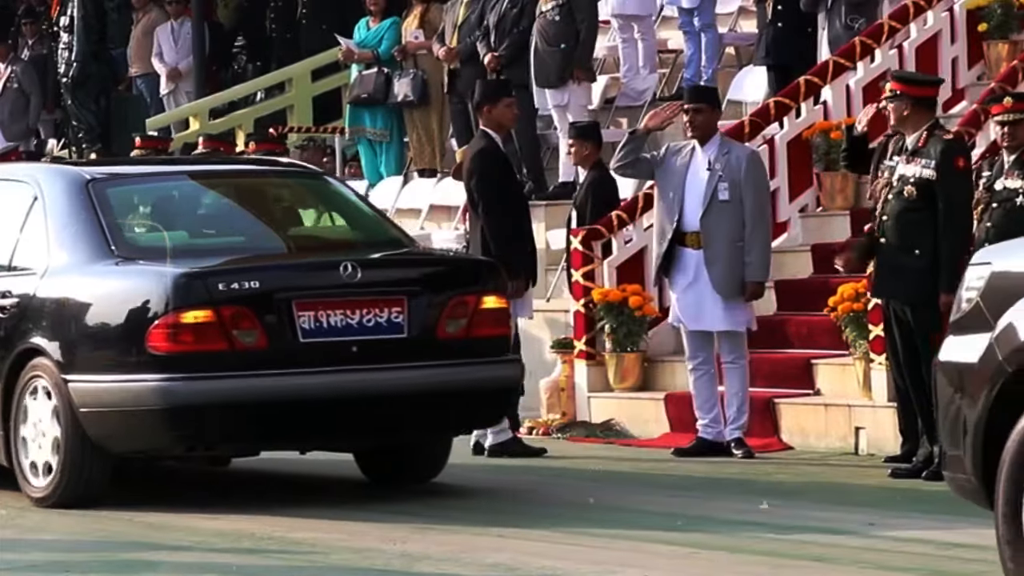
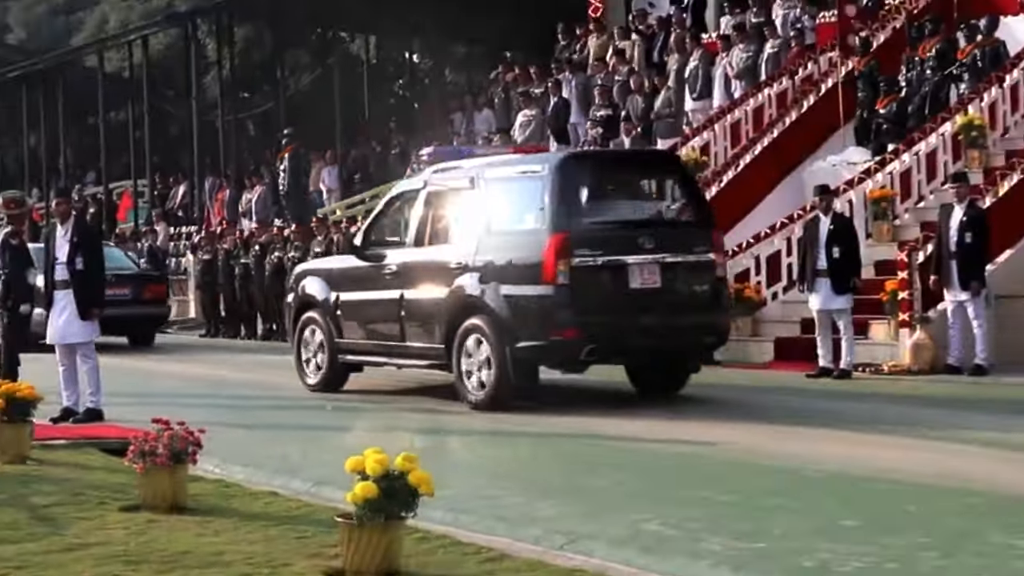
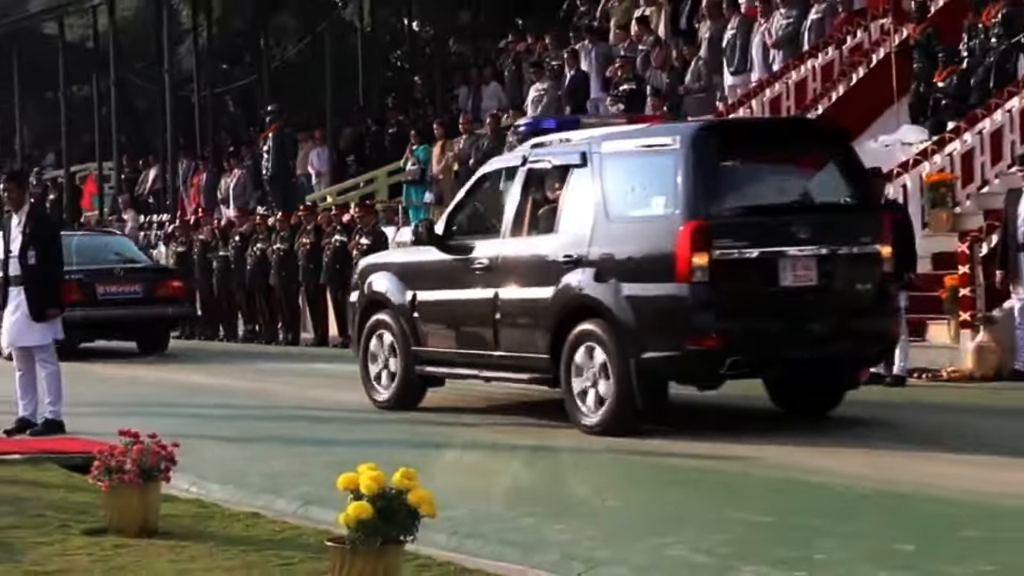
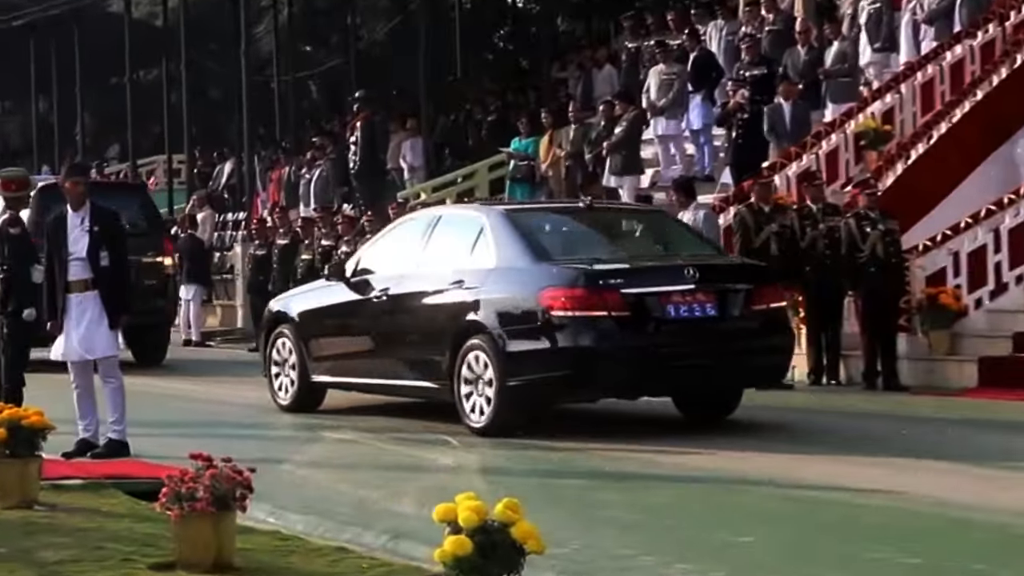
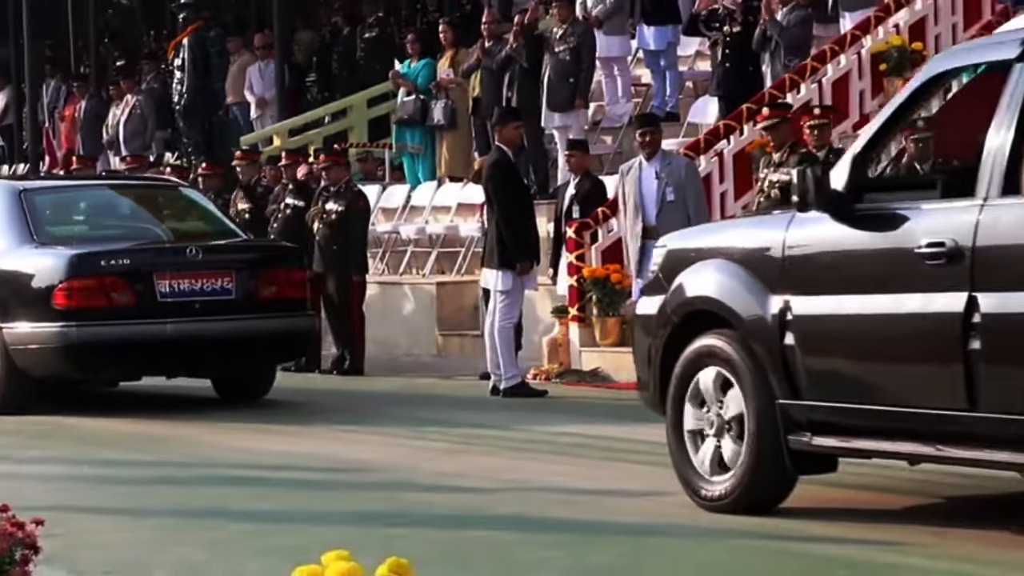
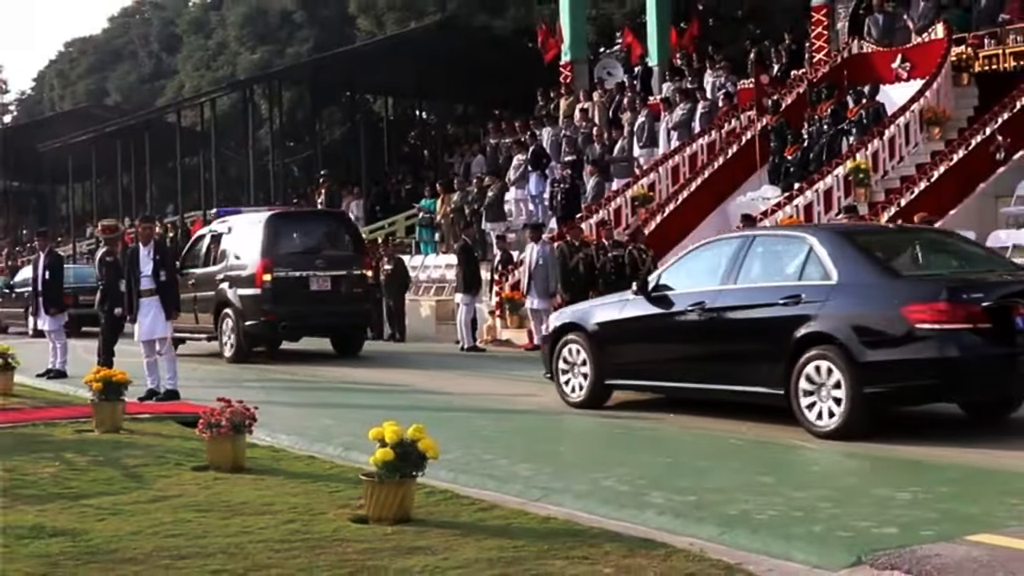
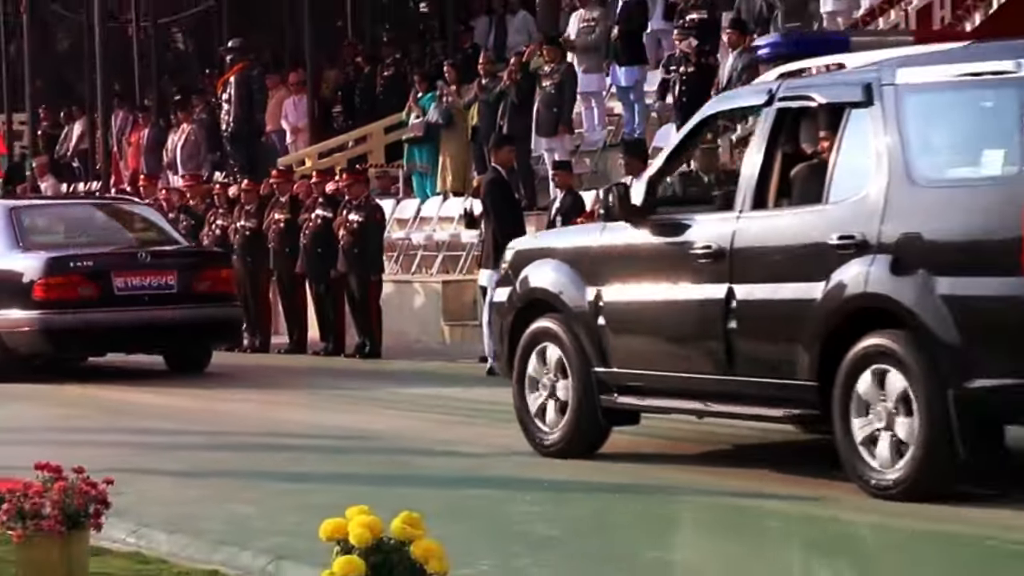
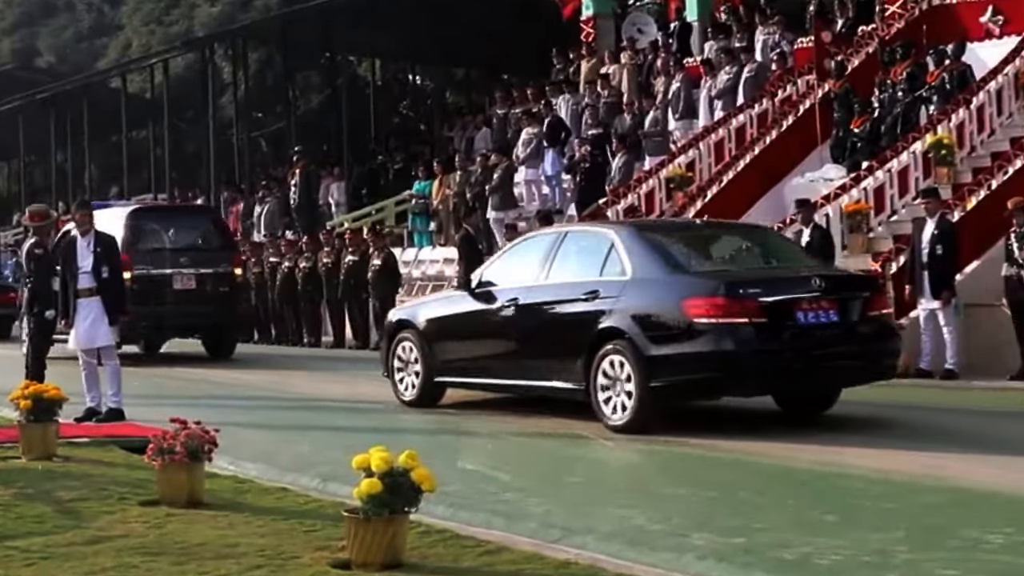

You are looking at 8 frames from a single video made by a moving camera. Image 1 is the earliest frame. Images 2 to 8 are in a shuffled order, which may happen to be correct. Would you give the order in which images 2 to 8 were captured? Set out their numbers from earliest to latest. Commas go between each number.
5, 7, 3, 2, 6, 8, 4
